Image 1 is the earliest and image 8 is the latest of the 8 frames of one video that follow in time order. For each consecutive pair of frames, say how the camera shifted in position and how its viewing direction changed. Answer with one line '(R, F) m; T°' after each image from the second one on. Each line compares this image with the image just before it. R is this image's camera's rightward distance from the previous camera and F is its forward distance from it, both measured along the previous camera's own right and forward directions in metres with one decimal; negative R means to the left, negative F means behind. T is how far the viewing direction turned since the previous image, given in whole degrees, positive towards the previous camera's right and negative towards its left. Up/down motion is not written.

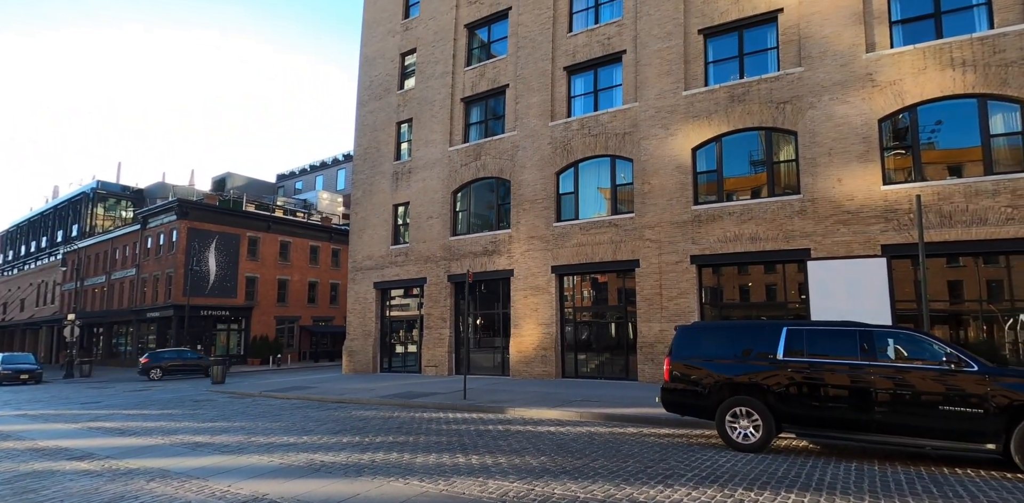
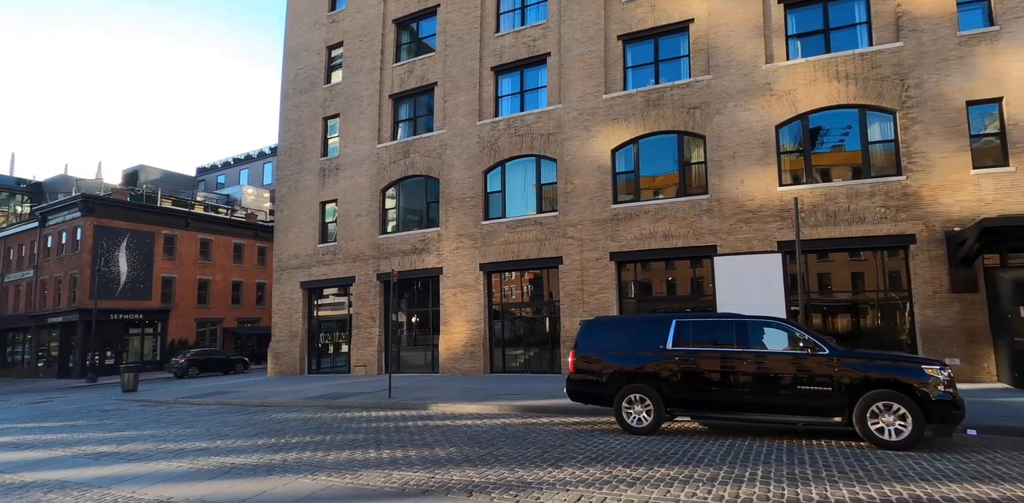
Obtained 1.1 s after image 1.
(+0.2, -0.5) m; +6°
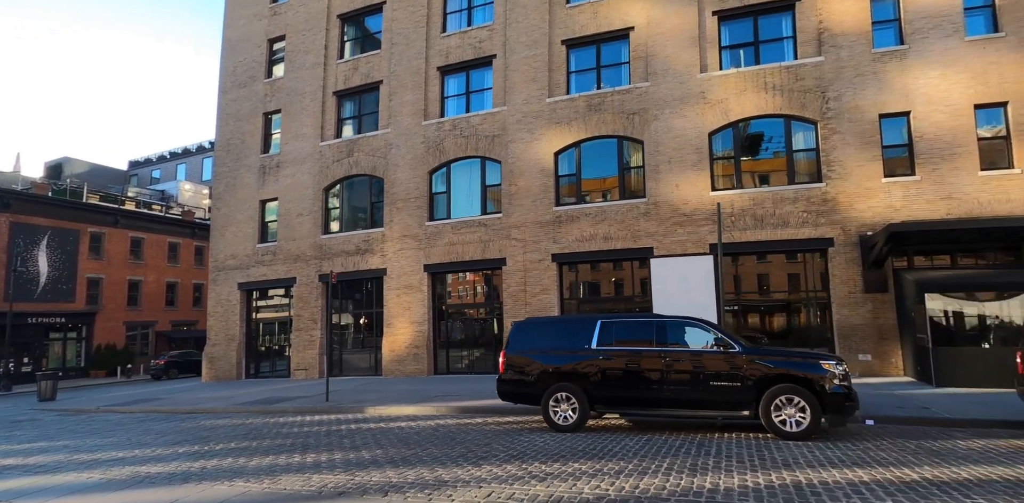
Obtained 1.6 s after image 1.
(+0.2, -0.2) m; +5°
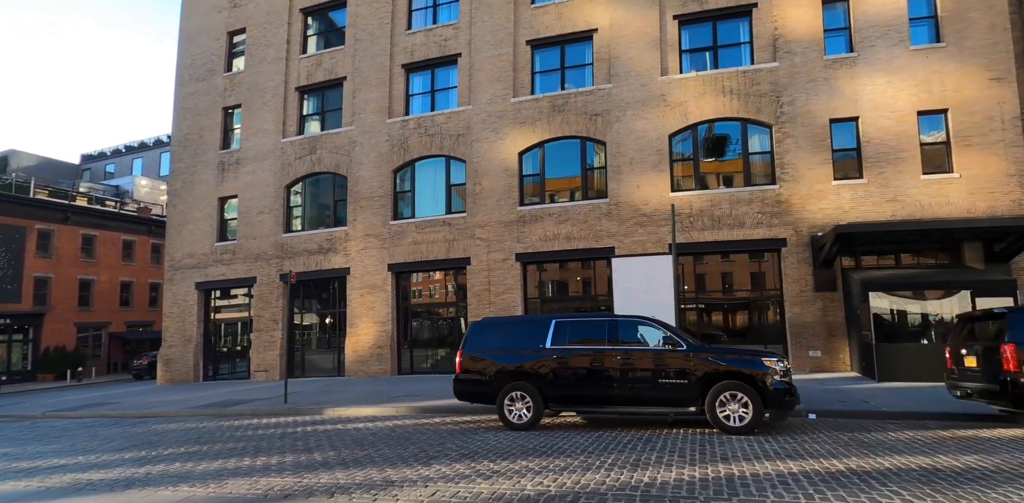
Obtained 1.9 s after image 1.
(+0.2, -0.1) m; +3°
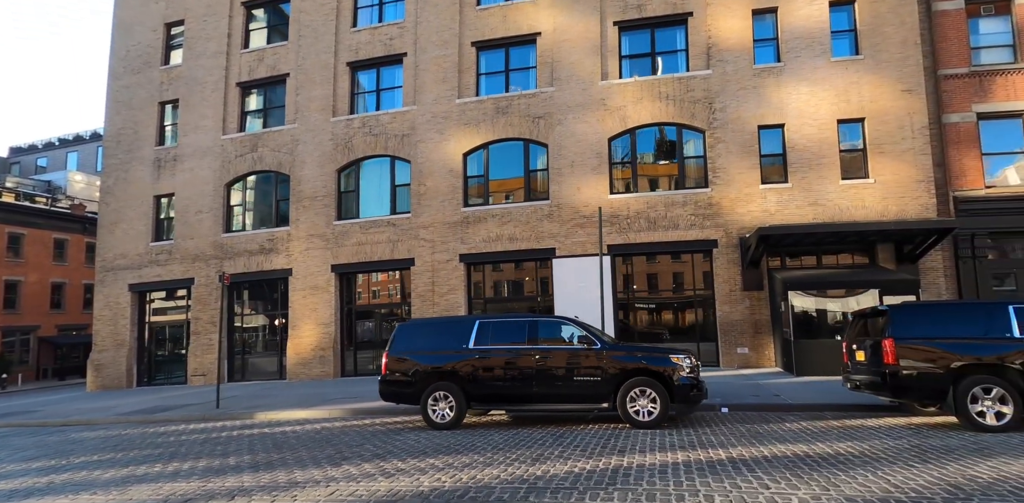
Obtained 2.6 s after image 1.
(+0.4, -0.2) m; +4°
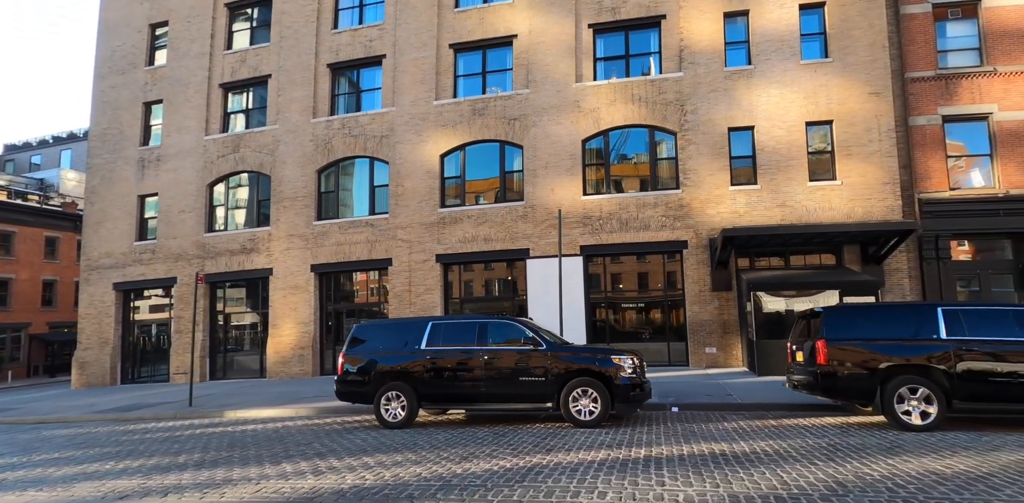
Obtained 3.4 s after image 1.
(+0.7, -0.2) m; 0°
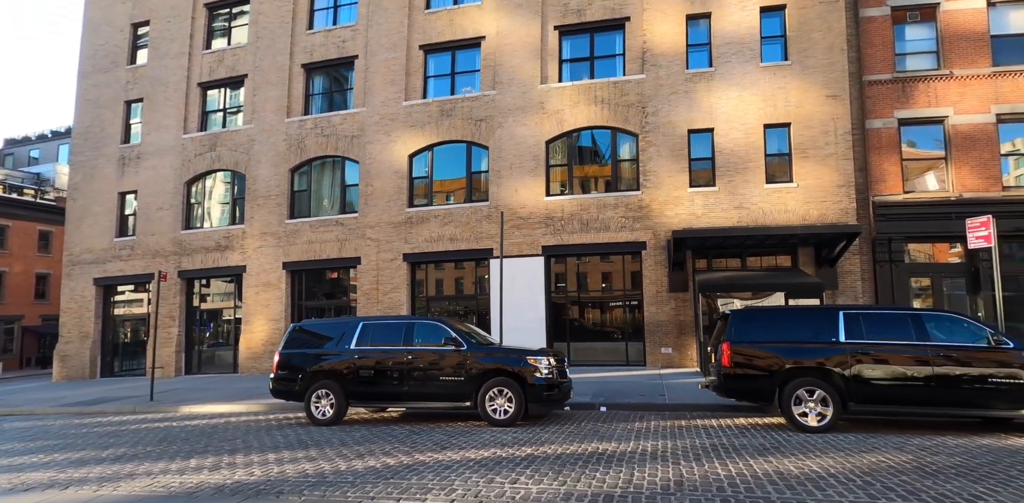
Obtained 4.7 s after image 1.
(+1.2, -0.2) m; 0°
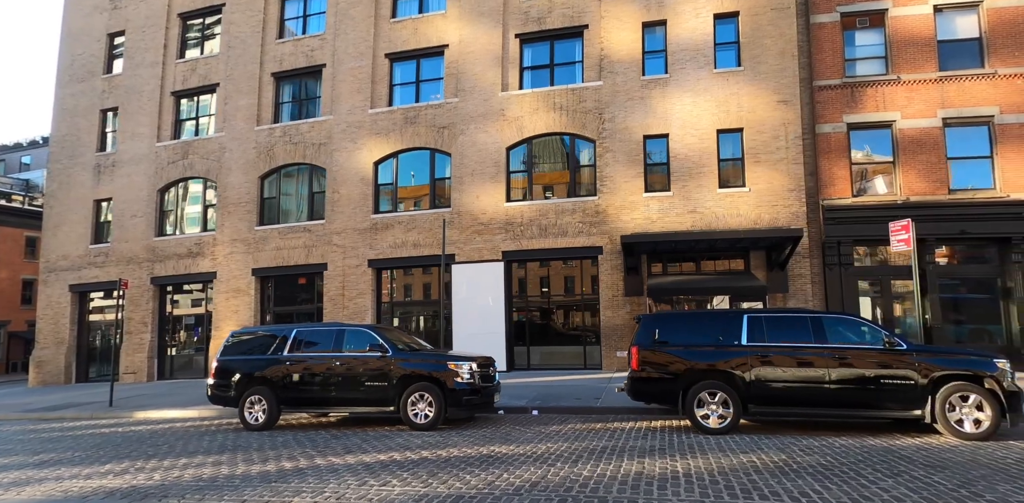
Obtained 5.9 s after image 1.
(+1.1, -0.2) m; 0°
